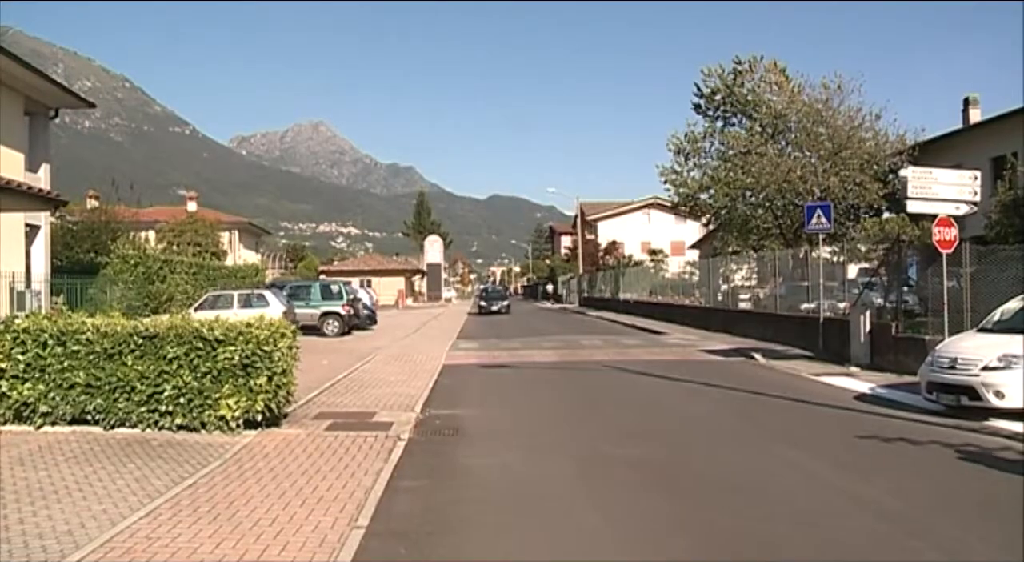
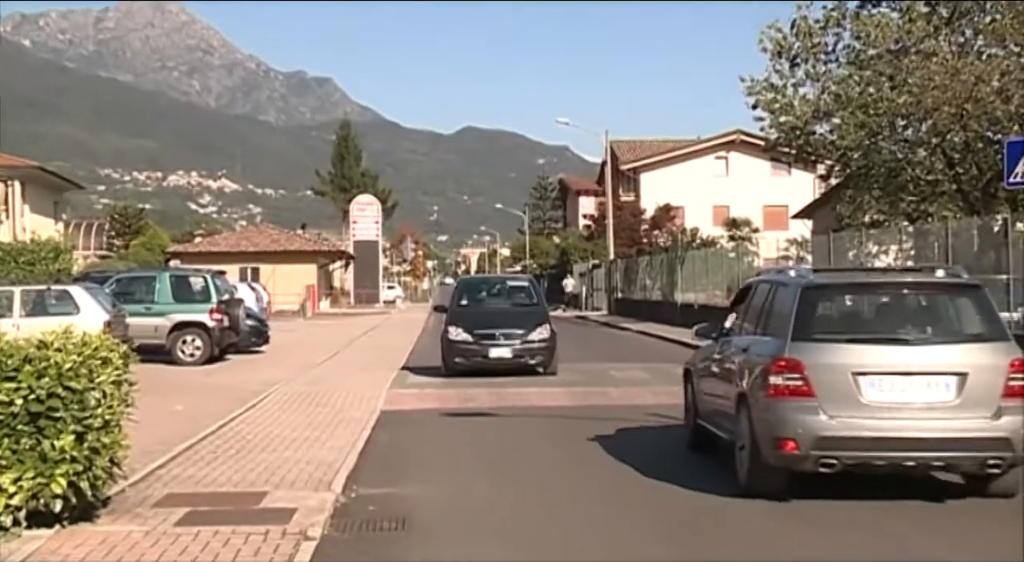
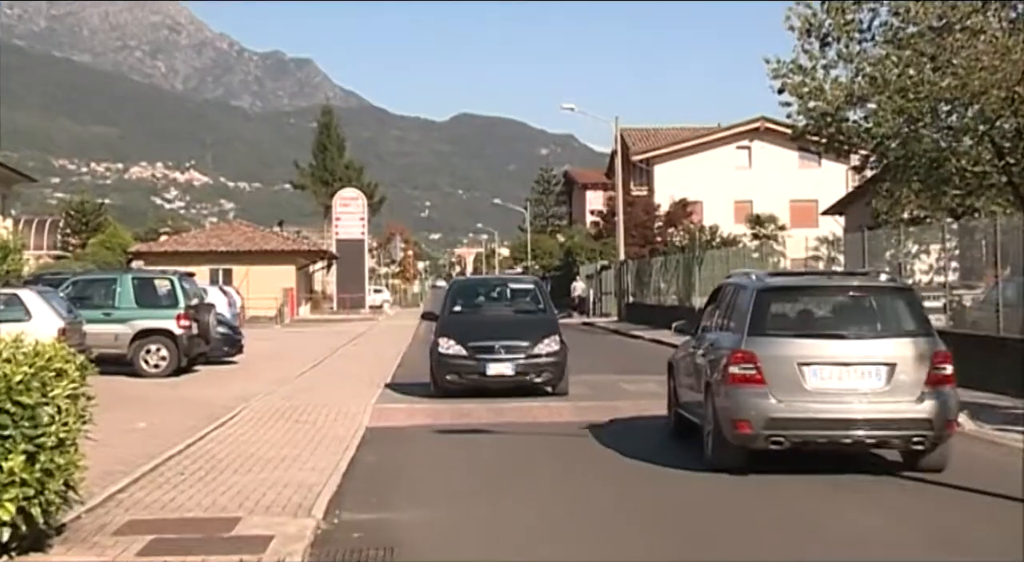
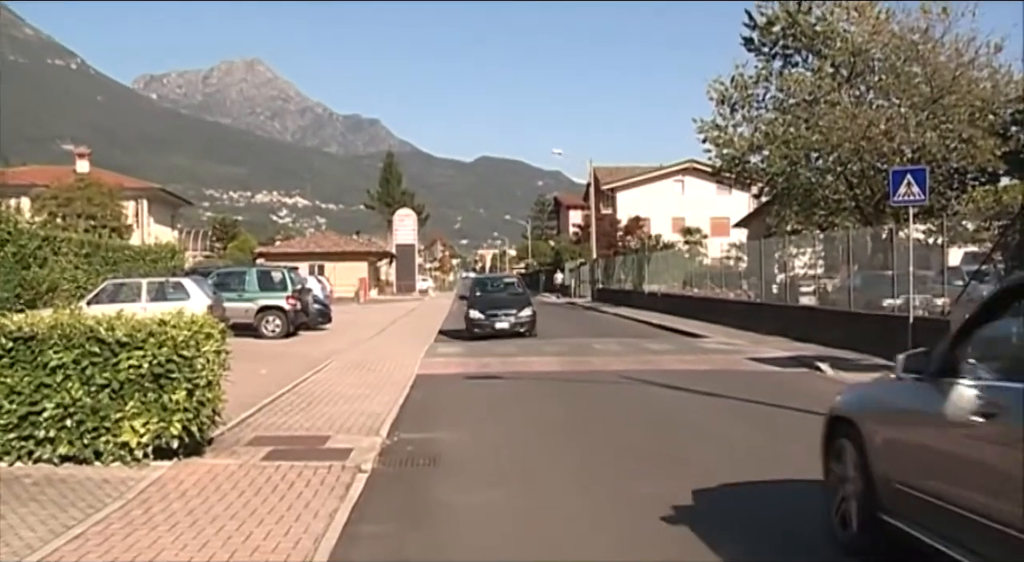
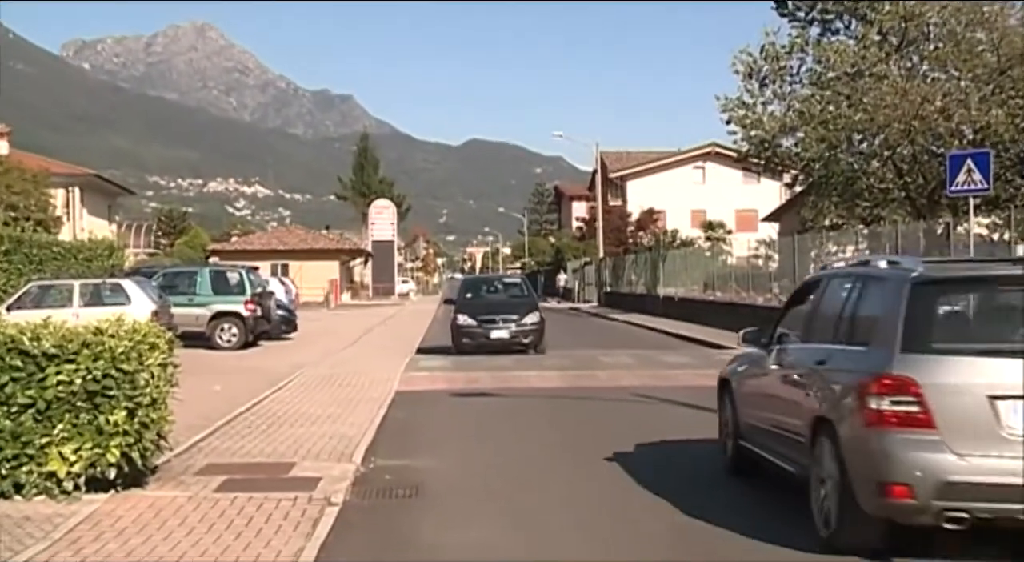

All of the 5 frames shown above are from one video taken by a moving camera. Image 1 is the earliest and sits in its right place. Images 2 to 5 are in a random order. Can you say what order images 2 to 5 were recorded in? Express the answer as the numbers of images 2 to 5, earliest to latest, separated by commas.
4, 5, 2, 3
